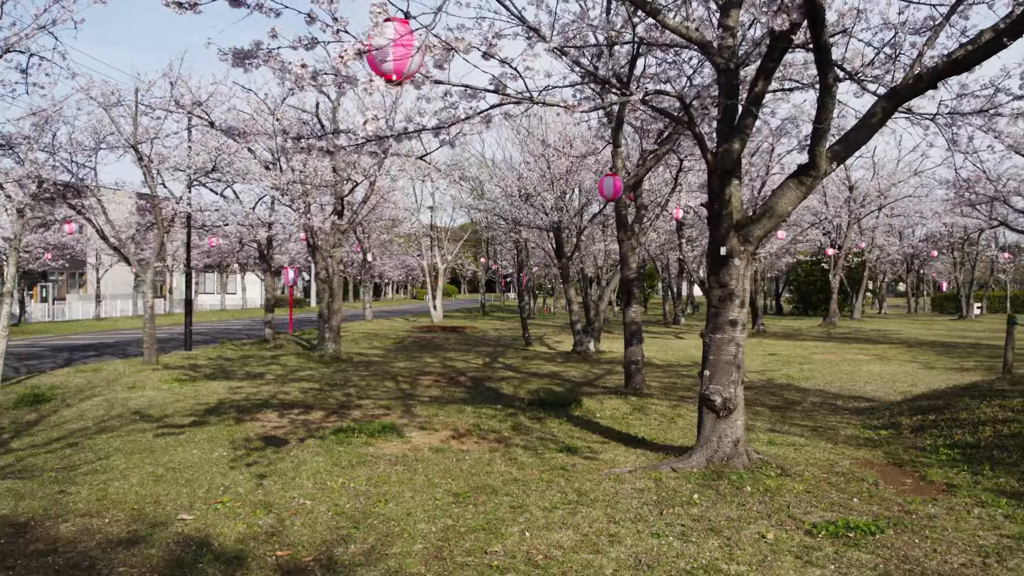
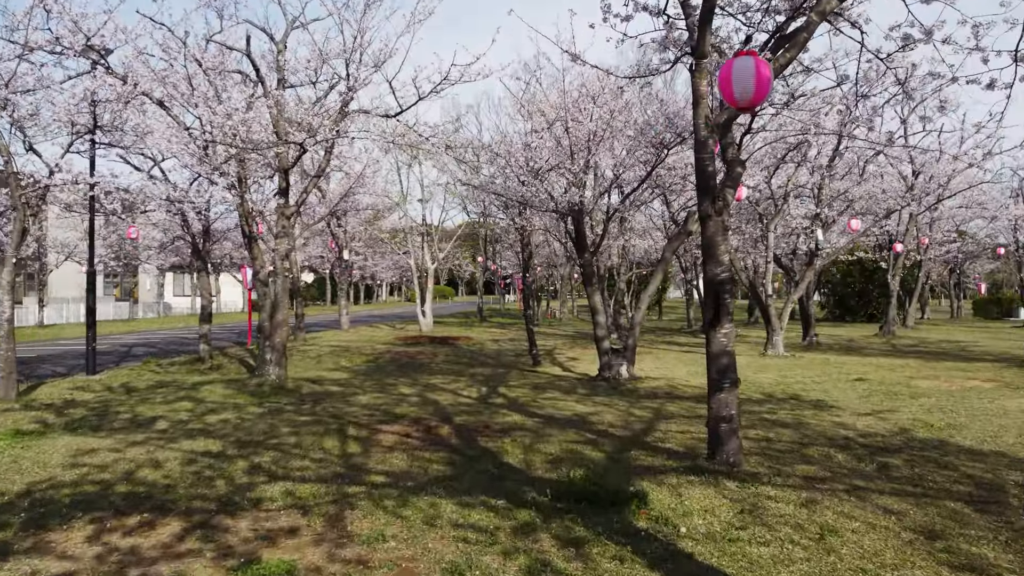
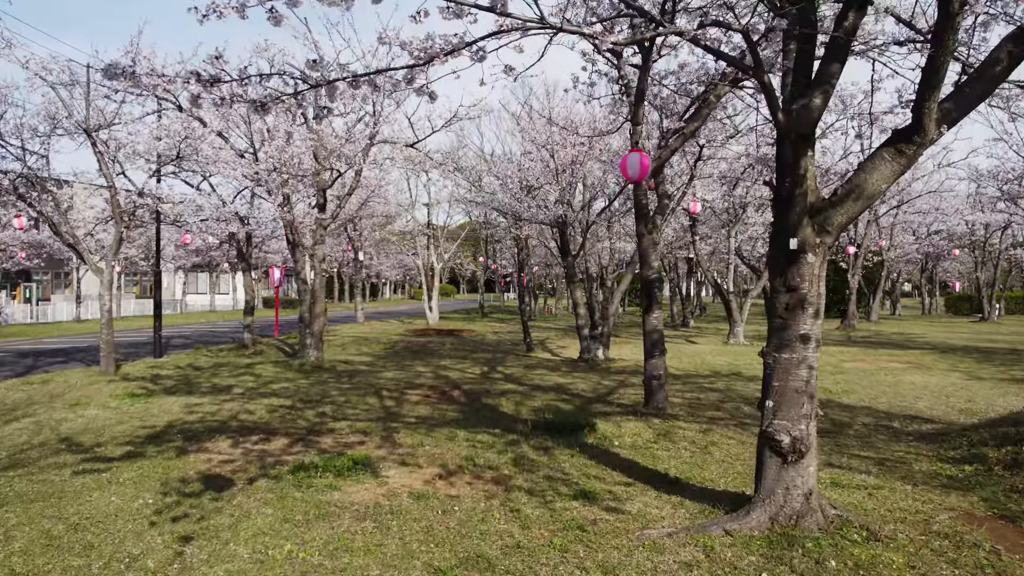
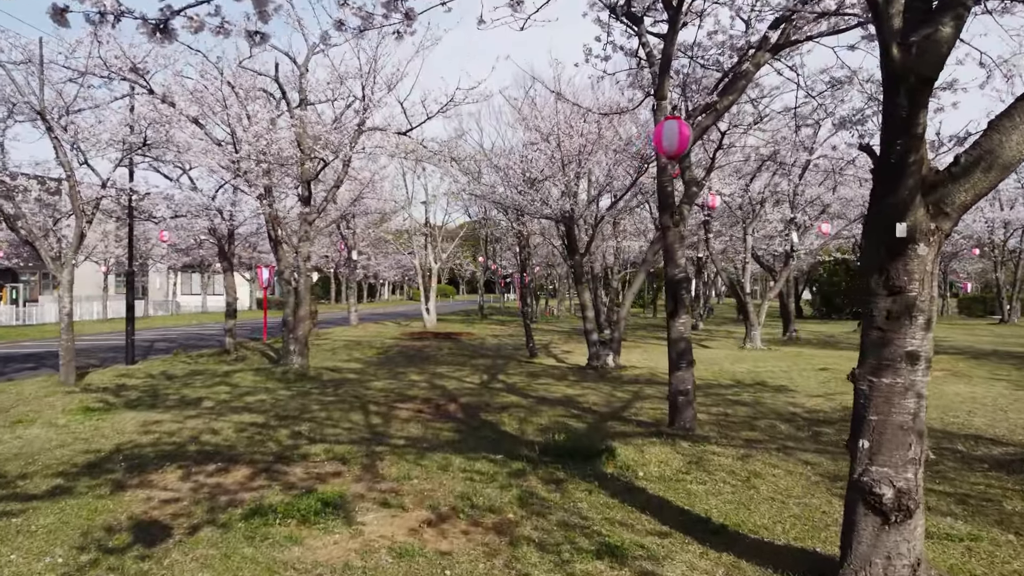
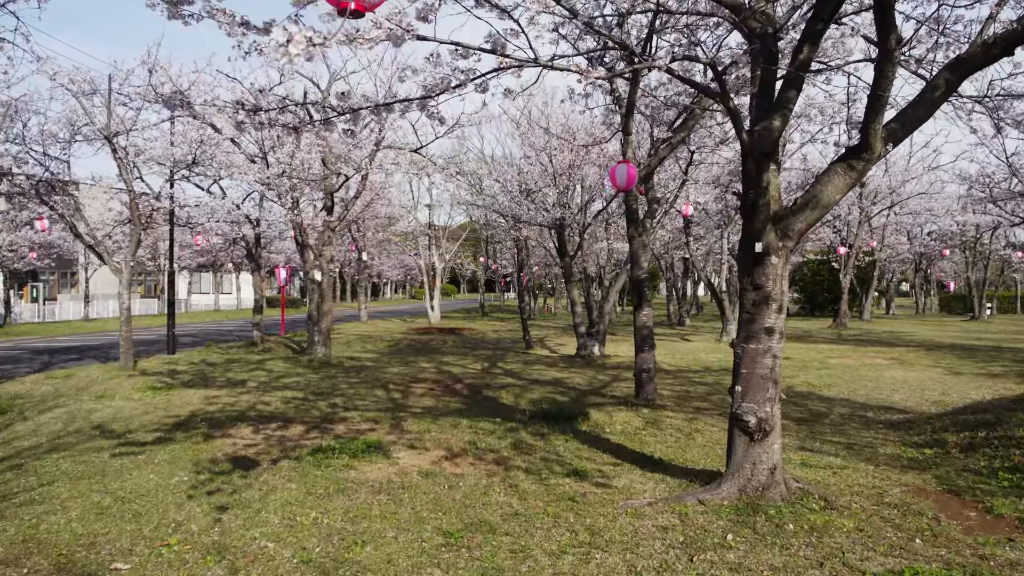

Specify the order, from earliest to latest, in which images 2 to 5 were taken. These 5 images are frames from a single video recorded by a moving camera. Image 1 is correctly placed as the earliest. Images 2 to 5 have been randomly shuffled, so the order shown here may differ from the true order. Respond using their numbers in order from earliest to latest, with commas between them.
5, 3, 4, 2
